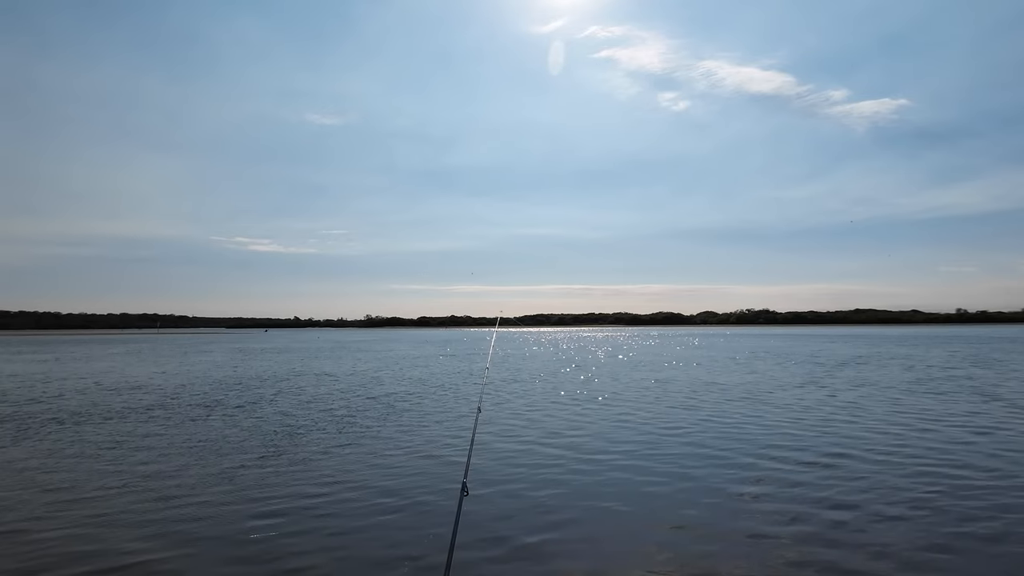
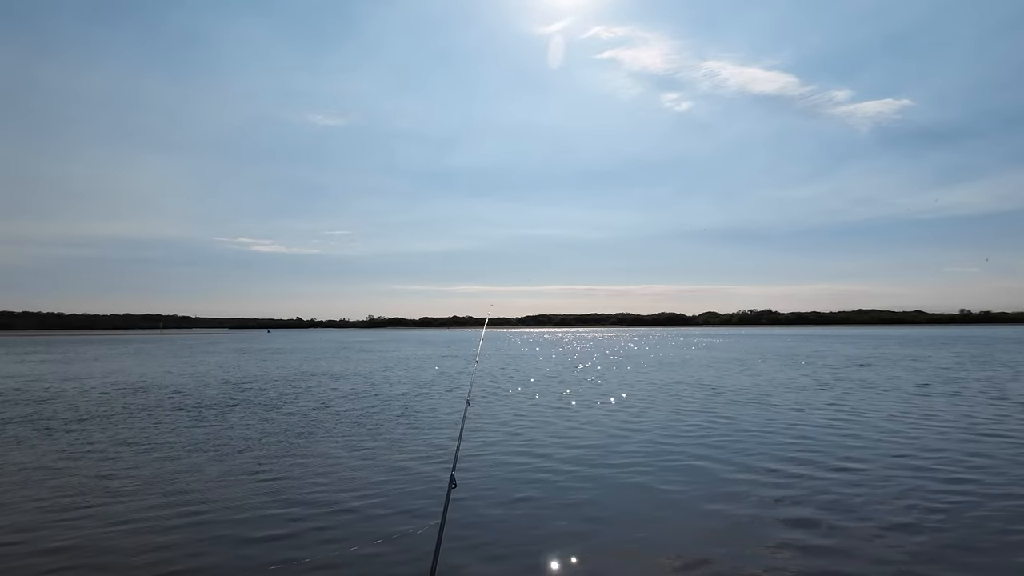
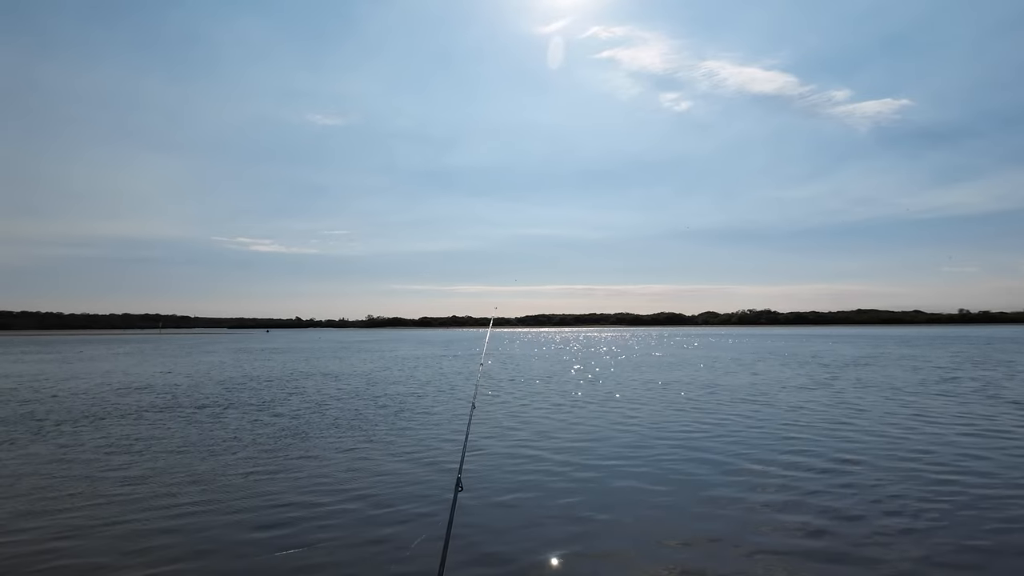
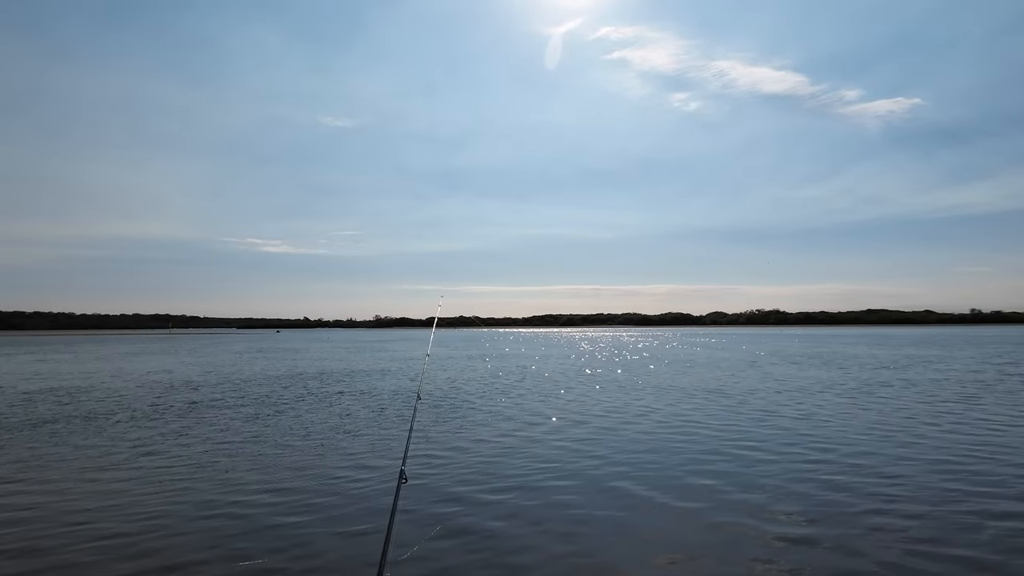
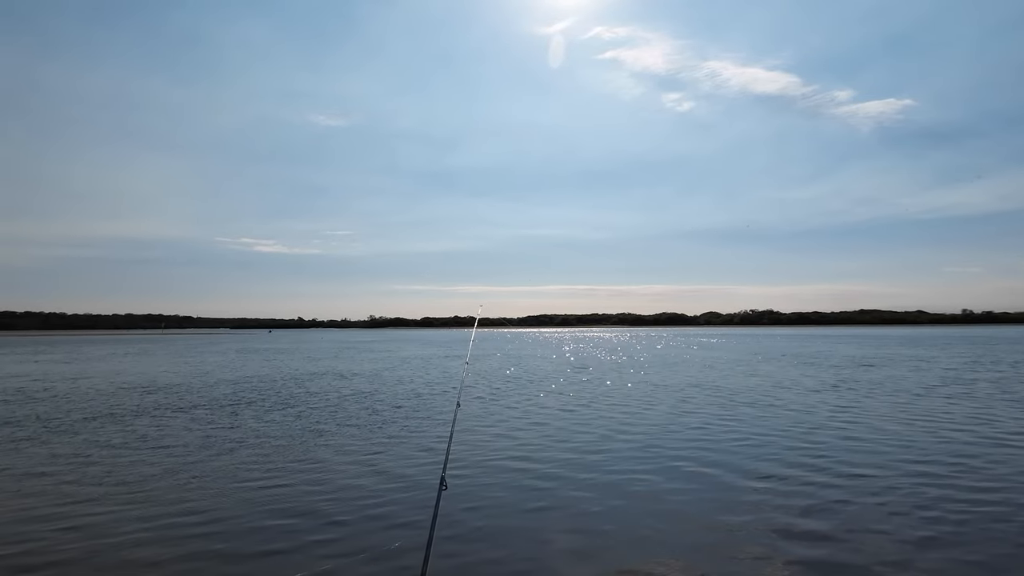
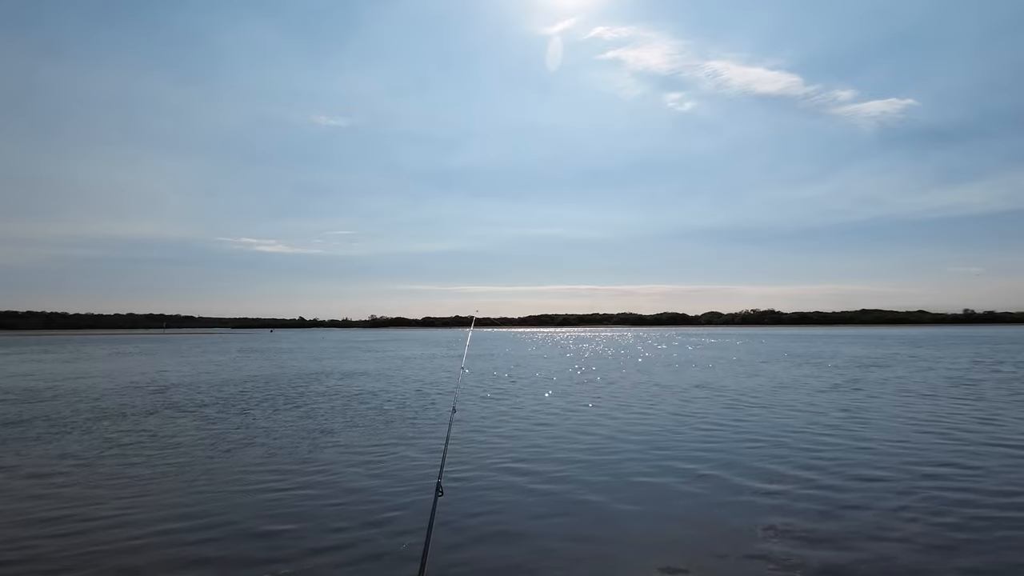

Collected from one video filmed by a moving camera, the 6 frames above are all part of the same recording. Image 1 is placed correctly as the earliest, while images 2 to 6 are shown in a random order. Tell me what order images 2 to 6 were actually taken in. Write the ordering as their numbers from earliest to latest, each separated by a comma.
3, 2, 5, 6, 4
